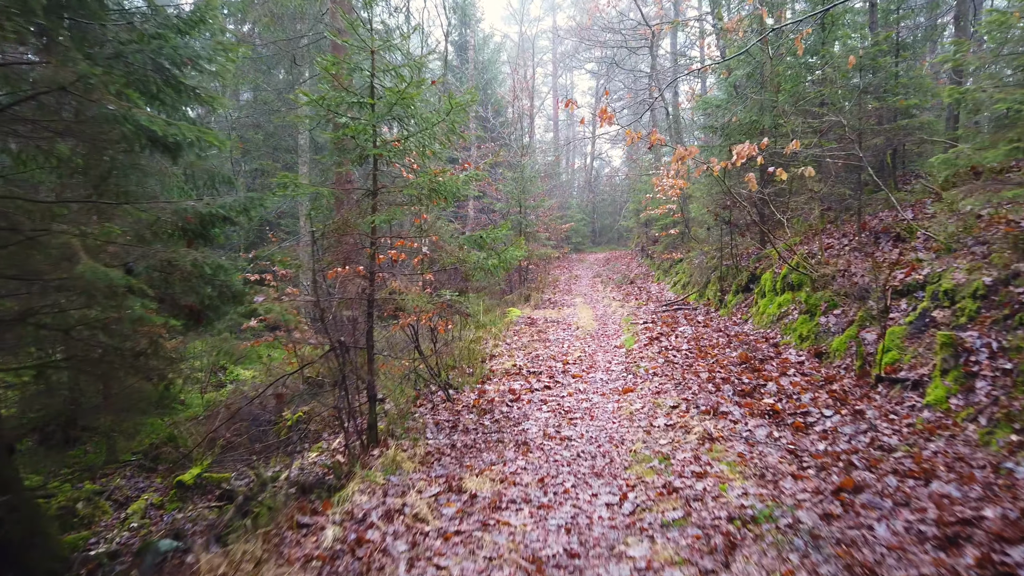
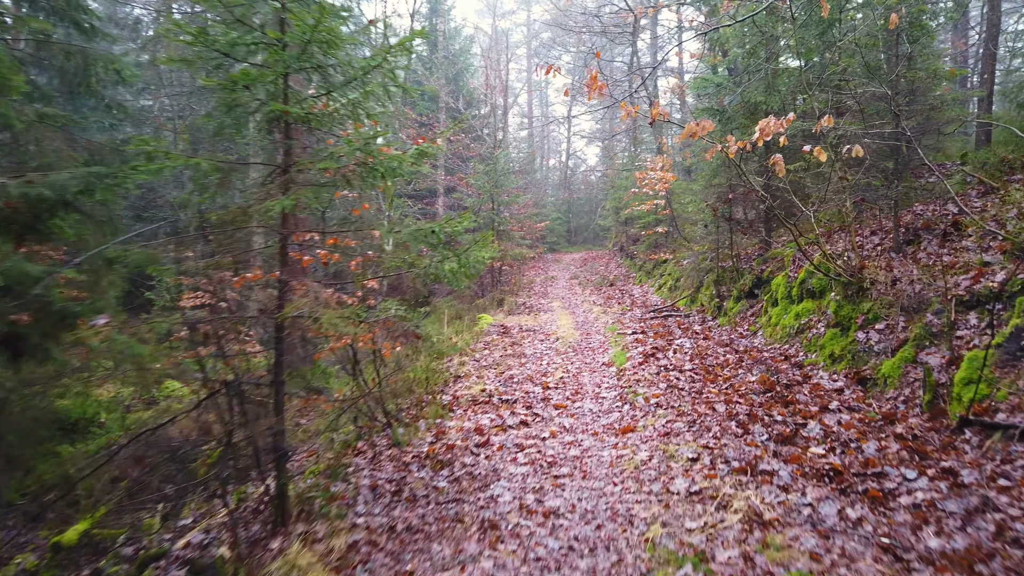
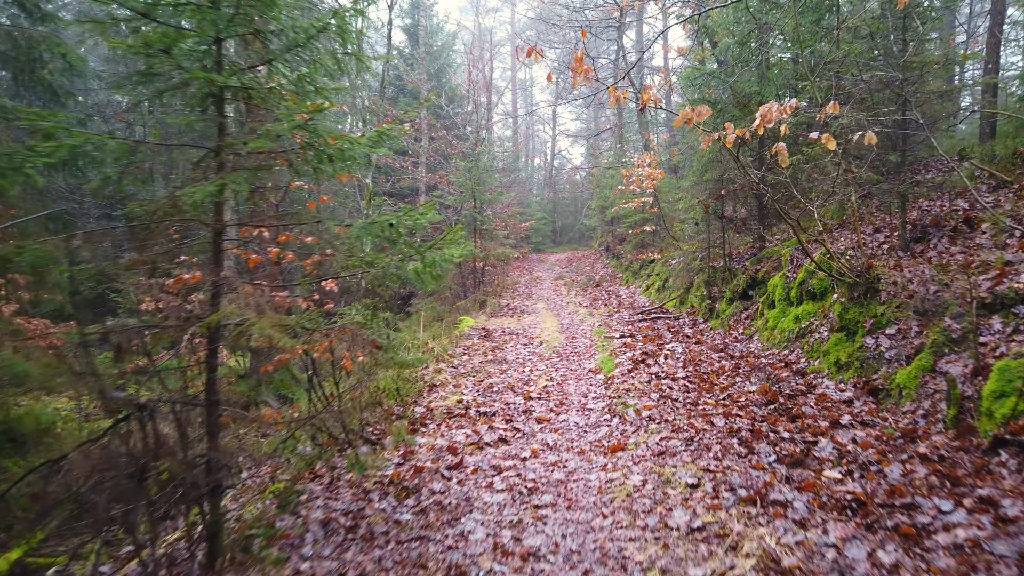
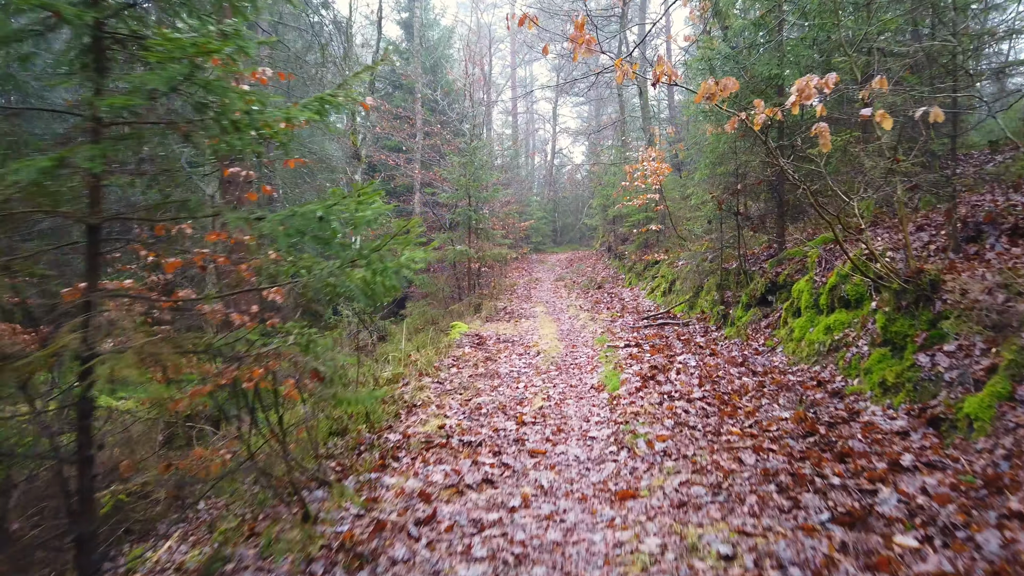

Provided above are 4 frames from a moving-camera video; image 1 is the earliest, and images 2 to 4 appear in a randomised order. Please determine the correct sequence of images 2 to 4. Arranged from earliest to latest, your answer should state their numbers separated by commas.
2, 3, 4
